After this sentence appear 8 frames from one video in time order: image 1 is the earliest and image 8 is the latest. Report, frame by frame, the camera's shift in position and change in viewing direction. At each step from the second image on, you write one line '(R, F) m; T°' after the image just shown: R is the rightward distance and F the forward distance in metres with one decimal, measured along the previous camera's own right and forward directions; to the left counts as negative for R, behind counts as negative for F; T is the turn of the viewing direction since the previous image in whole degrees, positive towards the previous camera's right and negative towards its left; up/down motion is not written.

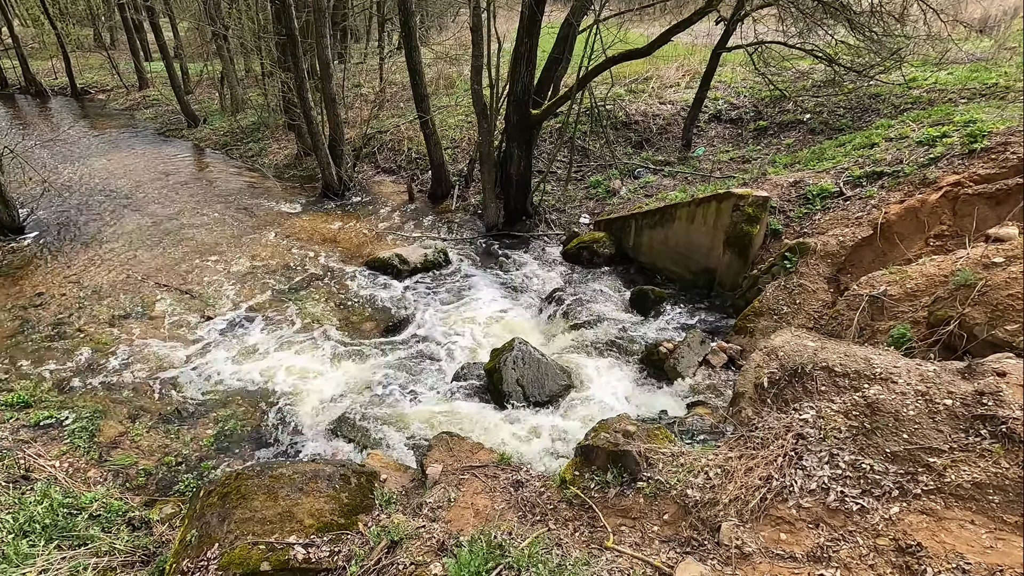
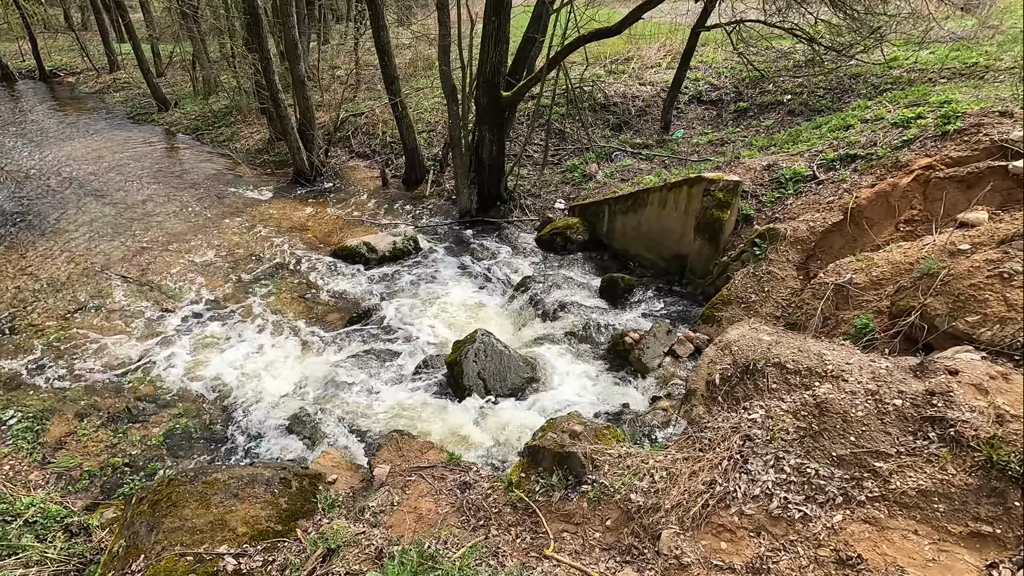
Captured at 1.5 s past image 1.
(+0.3, +0.2) m; +1°
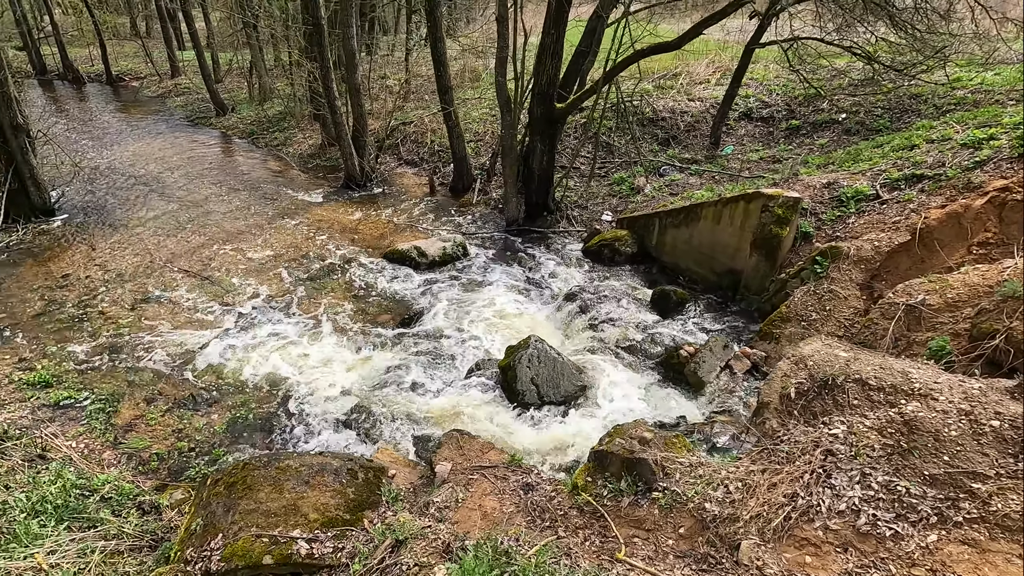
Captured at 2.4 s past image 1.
(-0.3, -0.1) m; -3°
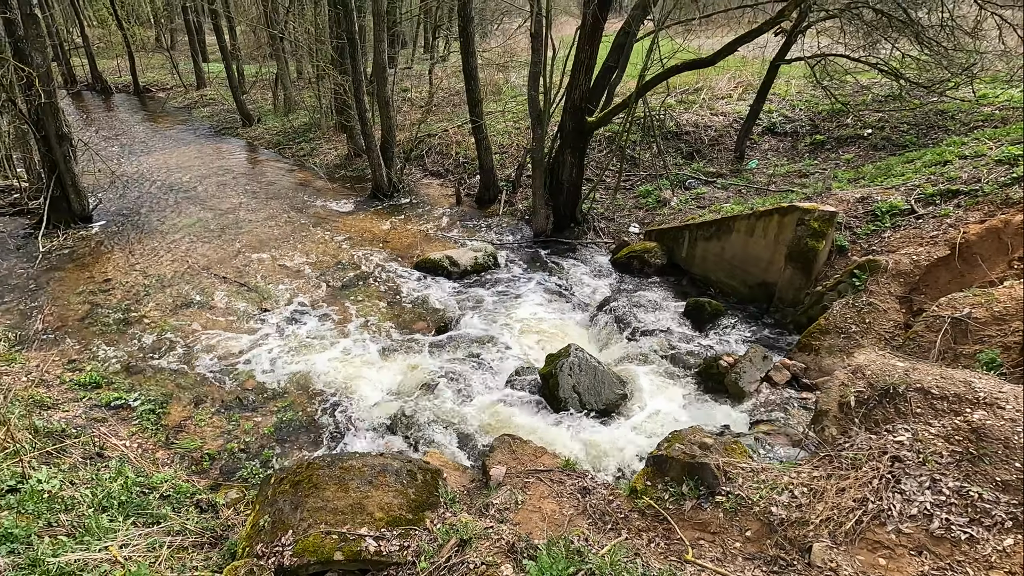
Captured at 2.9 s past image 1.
(-0.4, -0.1) m; -1°
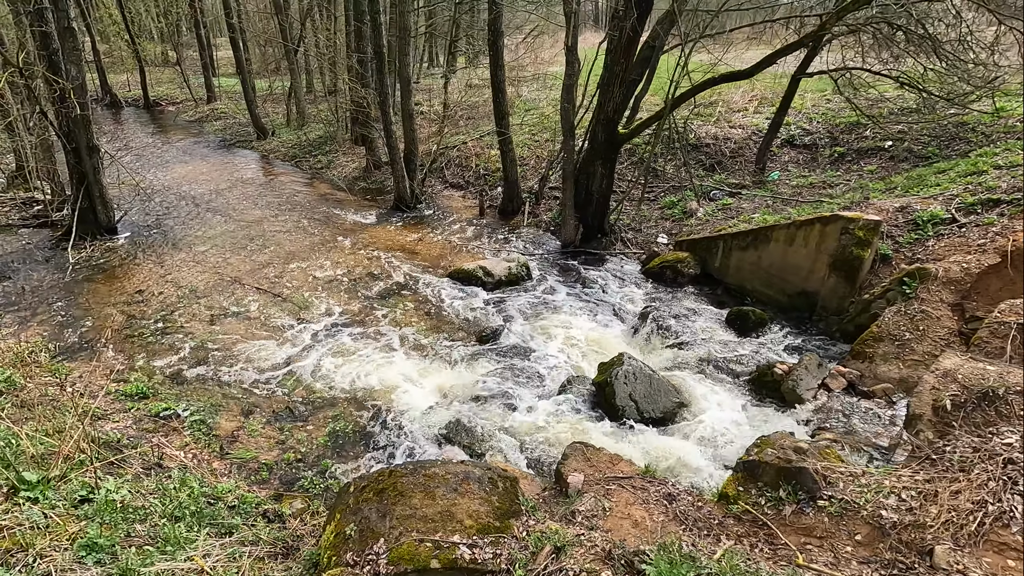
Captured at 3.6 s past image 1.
(-0.6, 0.0) m; 0°
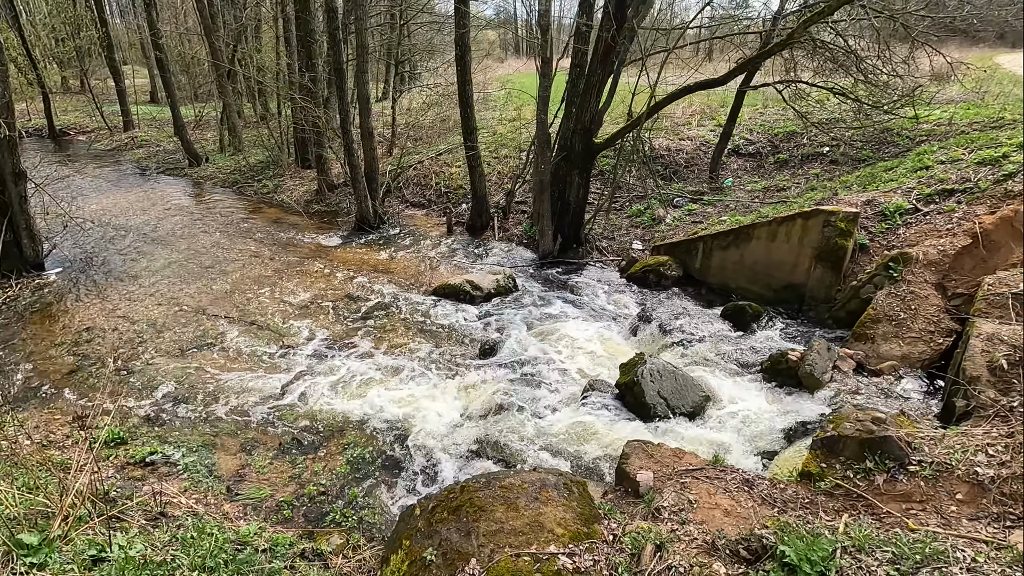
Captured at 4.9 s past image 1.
(-0.9, +0.2) m; +7°
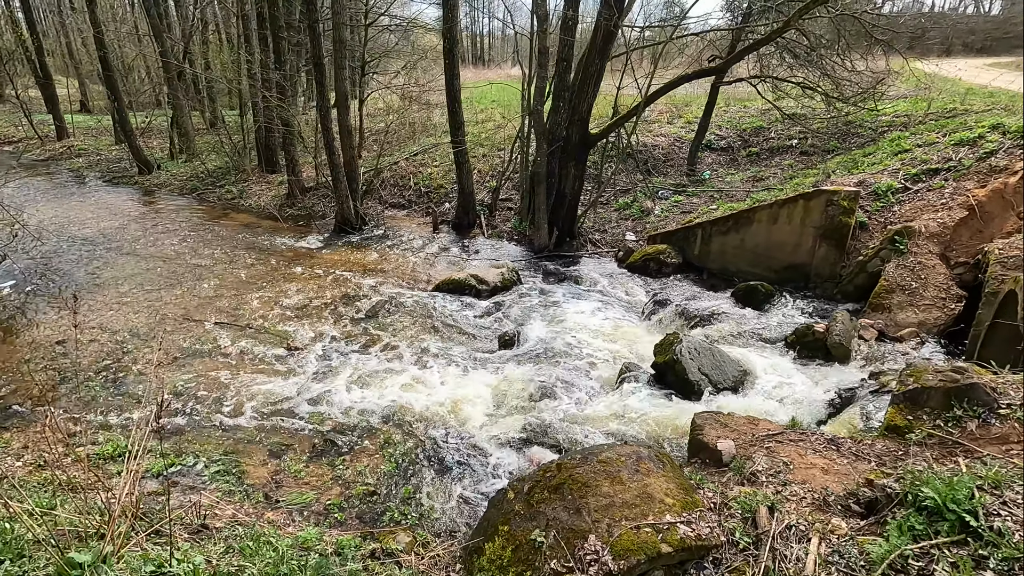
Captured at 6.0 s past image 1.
(-0.9, +0.2) m; +5°
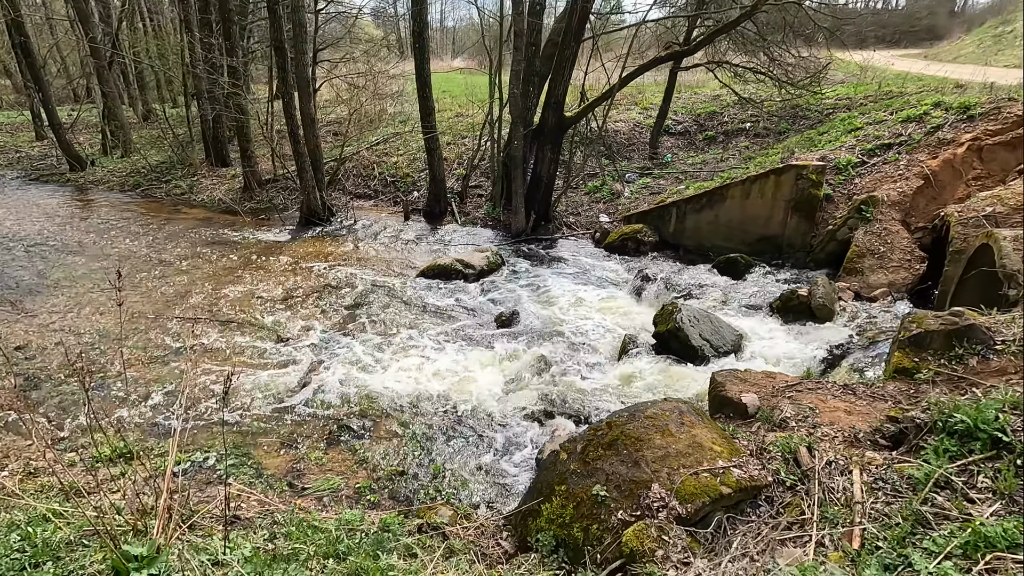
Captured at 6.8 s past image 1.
(-0.7, 0.0) m; +6°
